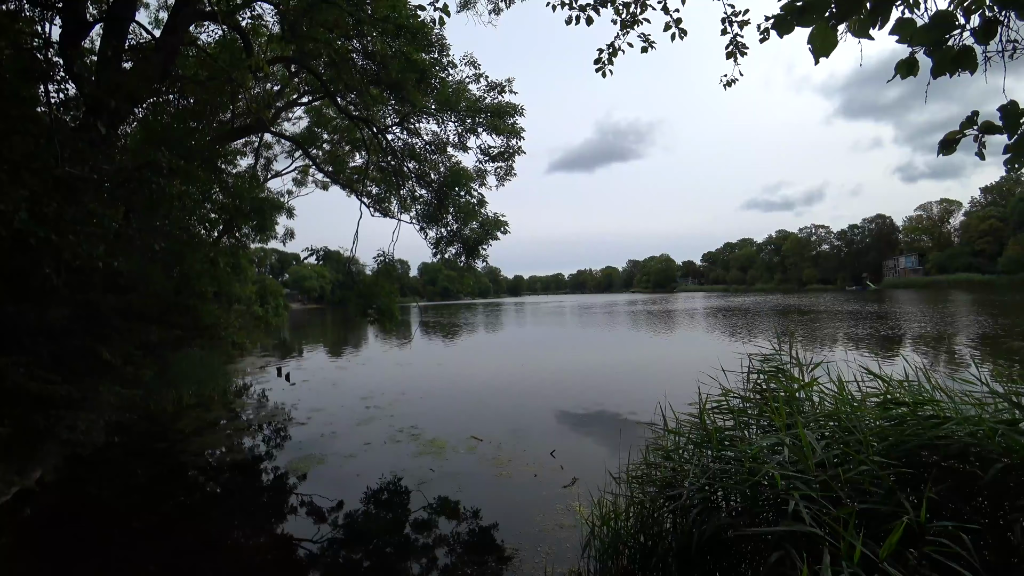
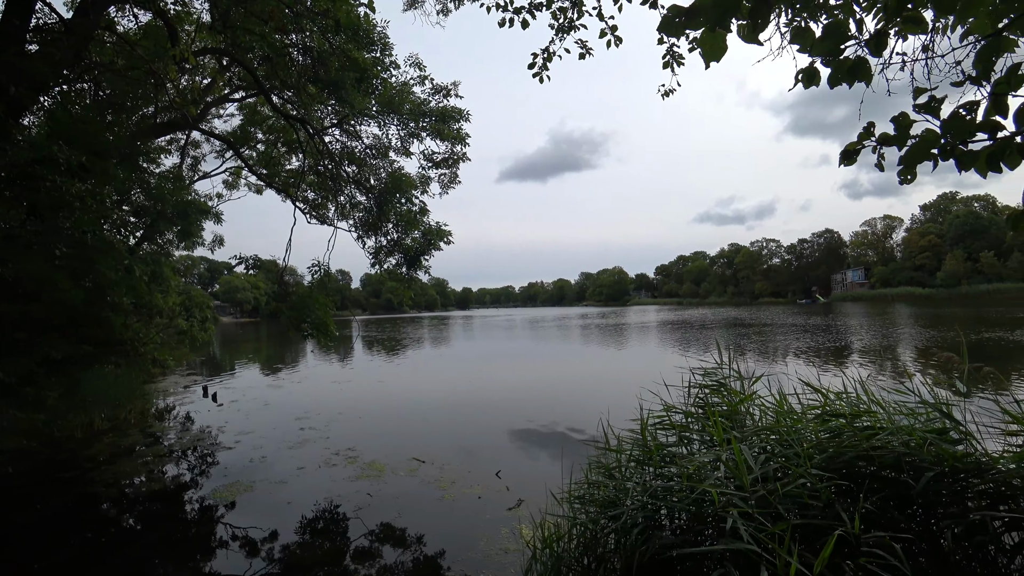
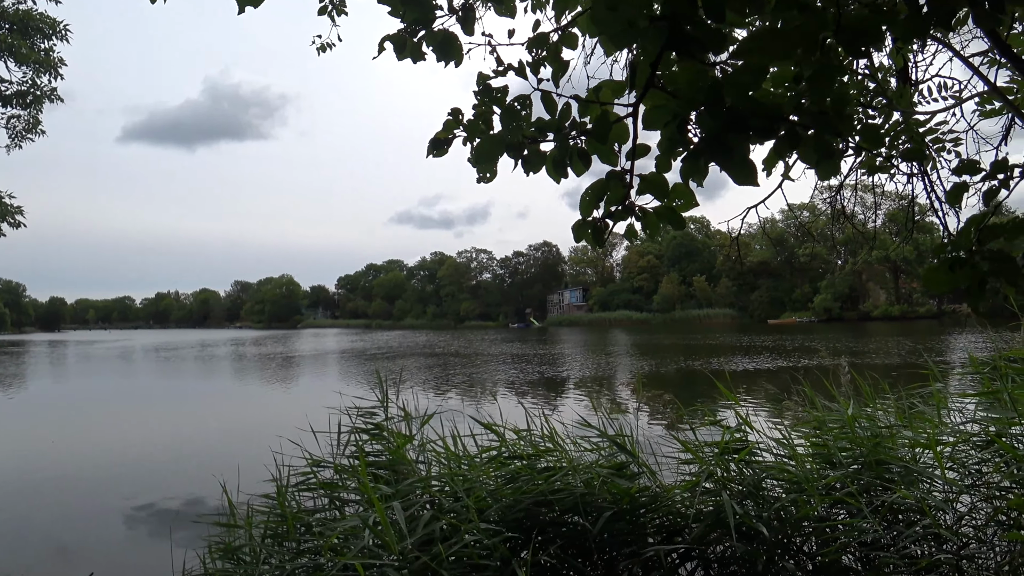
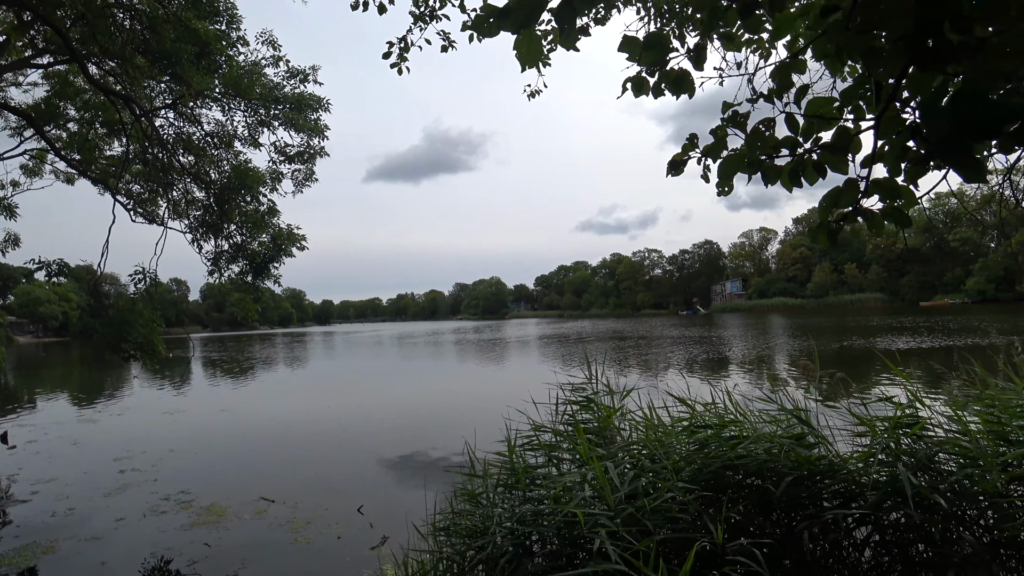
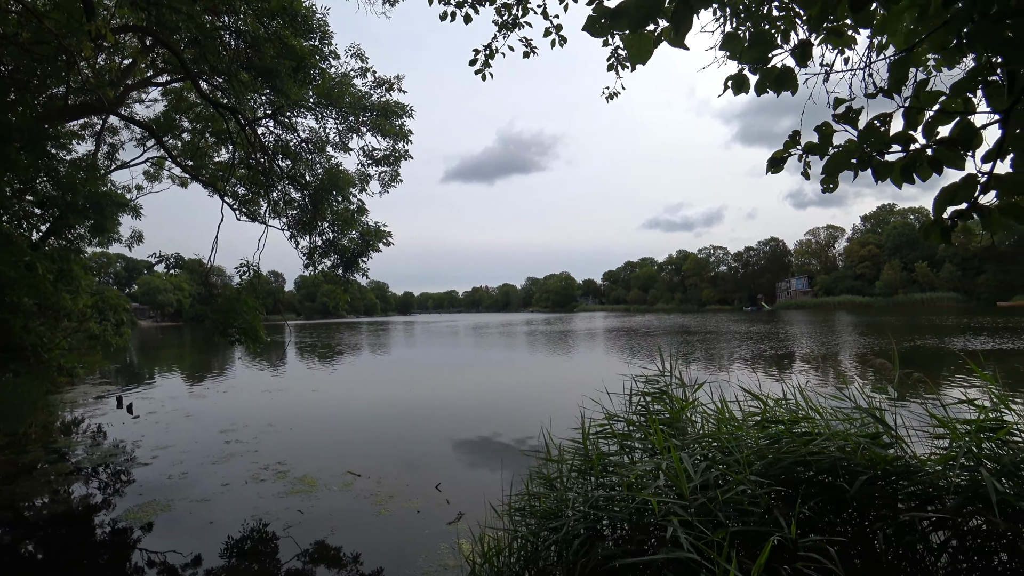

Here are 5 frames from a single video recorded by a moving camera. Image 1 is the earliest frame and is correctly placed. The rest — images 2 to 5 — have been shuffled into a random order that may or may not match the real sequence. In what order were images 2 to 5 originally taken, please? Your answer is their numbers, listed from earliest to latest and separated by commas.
2, 5, 4, 3
